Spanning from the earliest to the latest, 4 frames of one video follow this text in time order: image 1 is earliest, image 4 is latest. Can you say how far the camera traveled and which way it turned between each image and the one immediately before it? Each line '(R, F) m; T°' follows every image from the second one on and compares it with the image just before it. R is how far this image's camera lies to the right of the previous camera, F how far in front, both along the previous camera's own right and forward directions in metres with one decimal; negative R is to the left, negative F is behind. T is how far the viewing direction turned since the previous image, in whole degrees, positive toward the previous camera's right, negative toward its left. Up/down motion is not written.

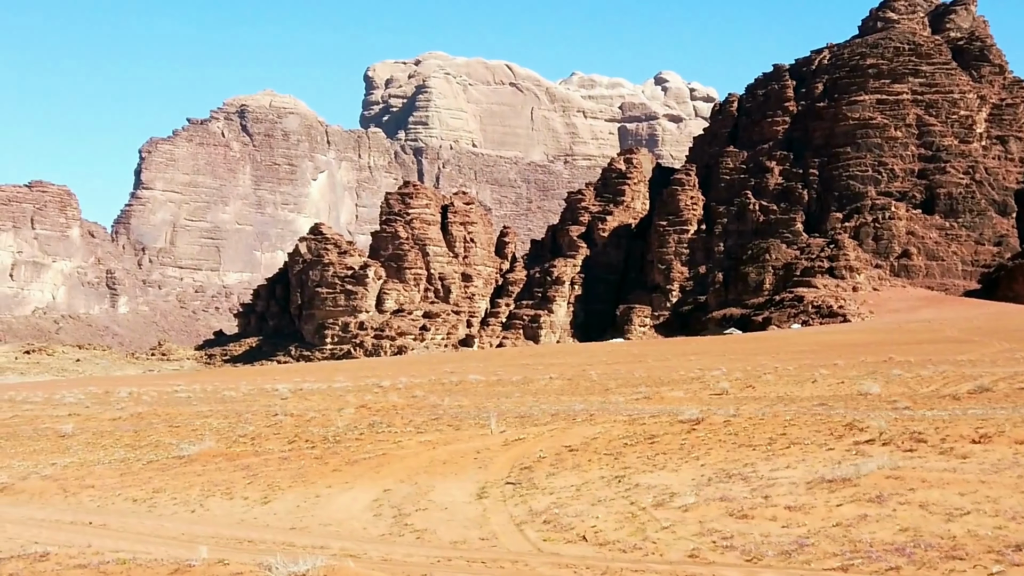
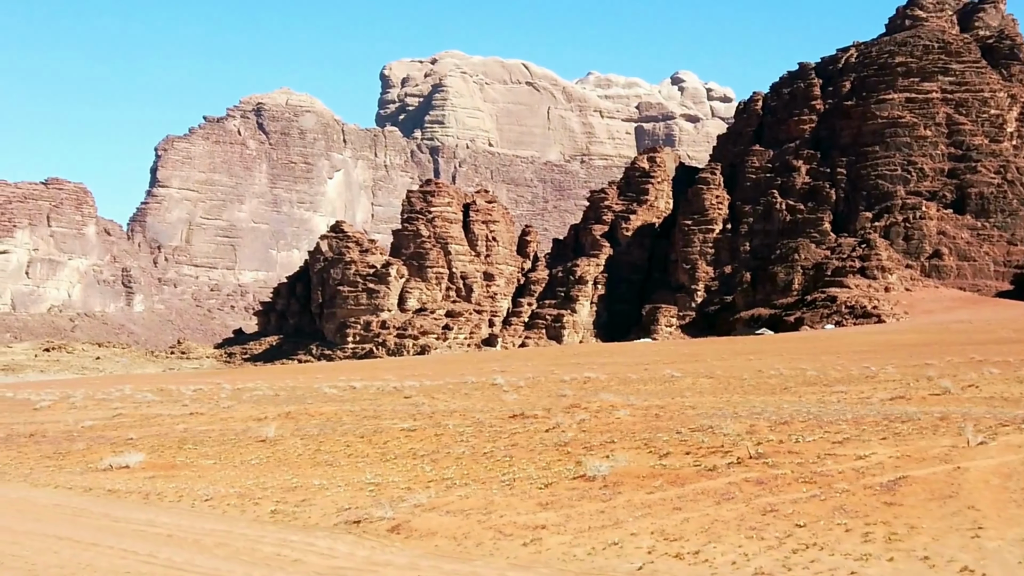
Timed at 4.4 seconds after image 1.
(-1.6, +1.4) m; -1°
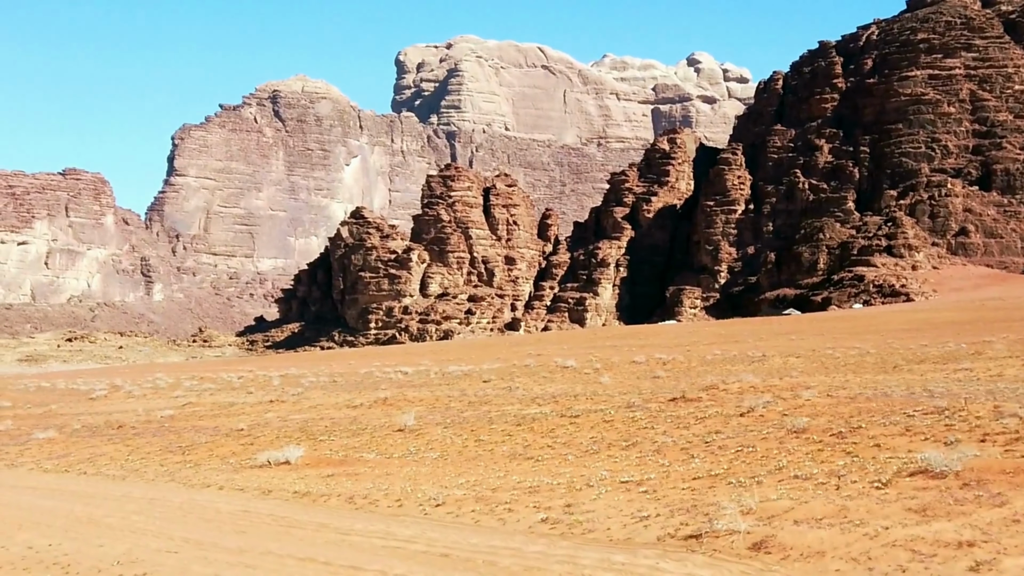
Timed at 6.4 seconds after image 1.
(-0.7, +0.7) m; -1°
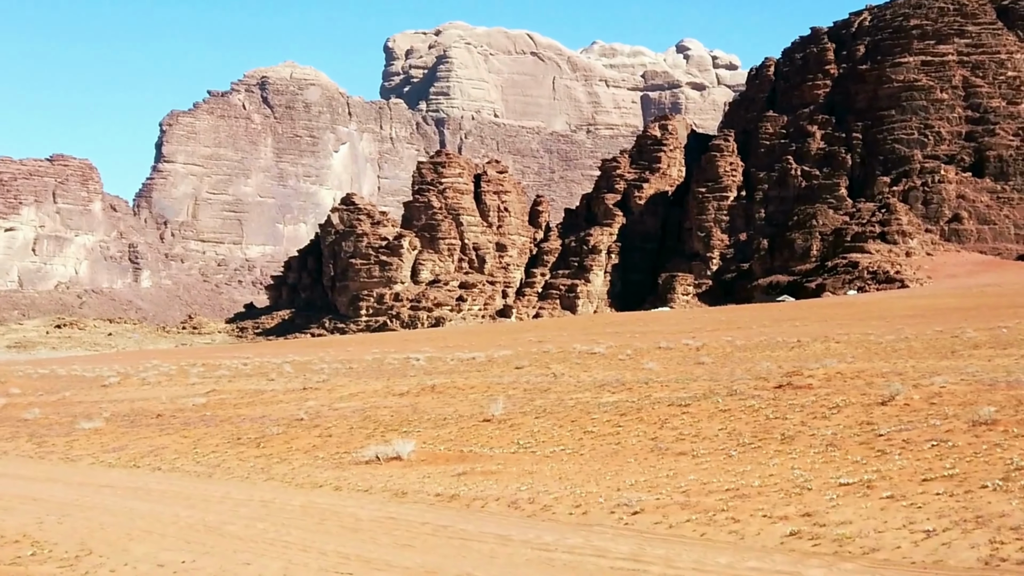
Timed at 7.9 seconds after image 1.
(-0.5, +0.5) m; +1°
